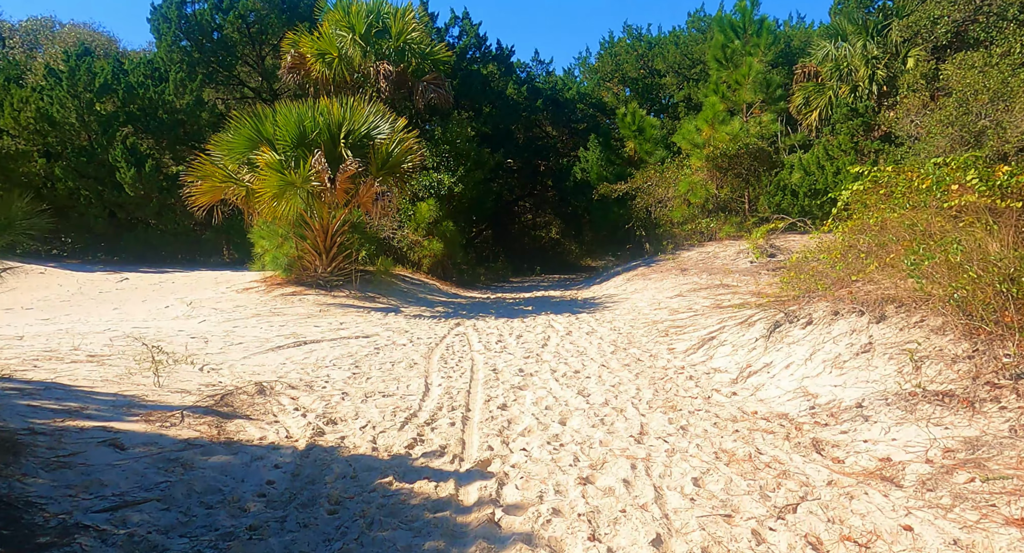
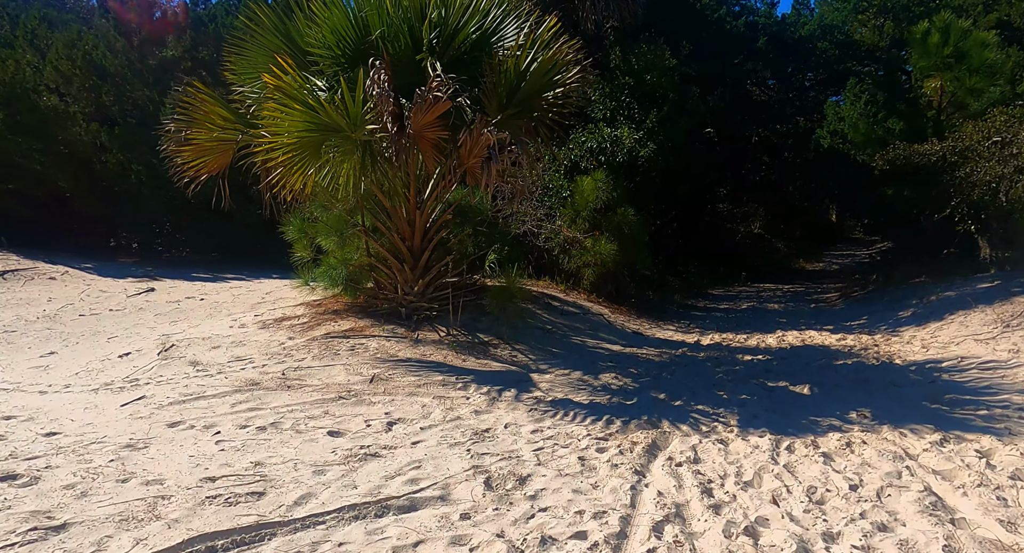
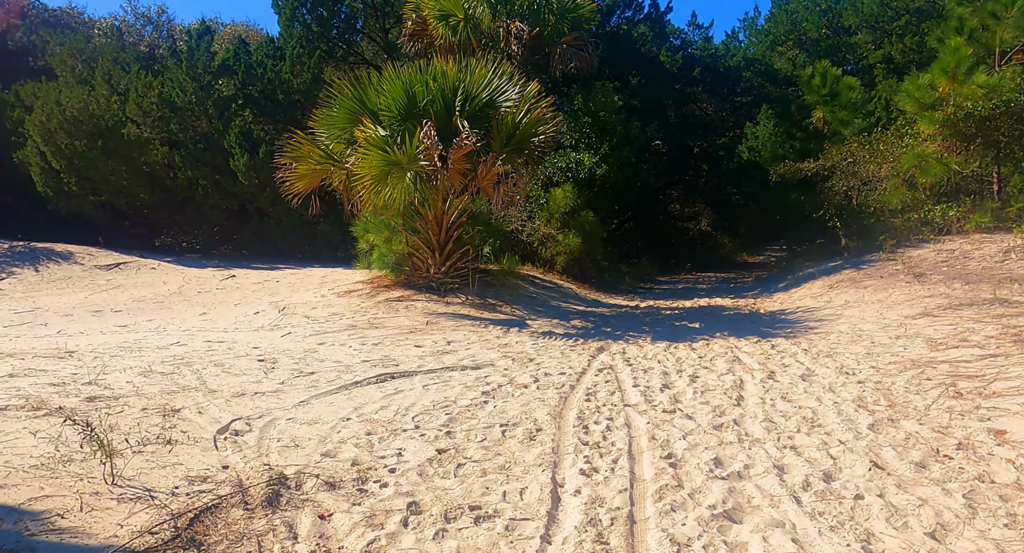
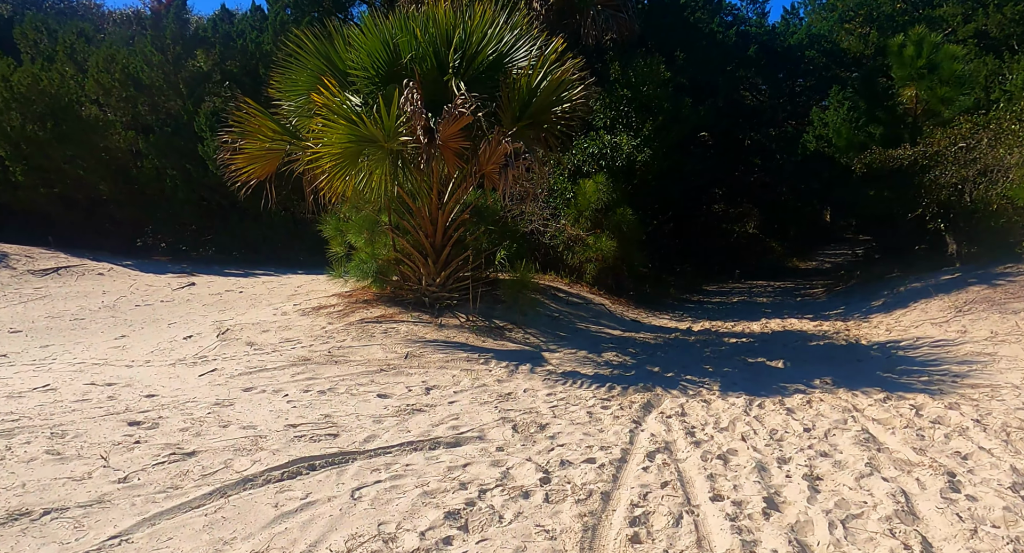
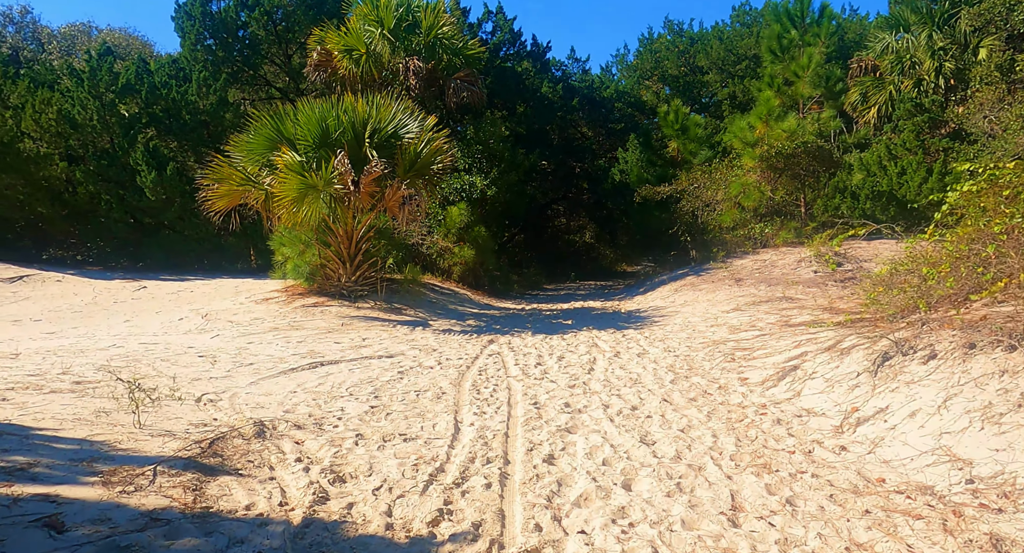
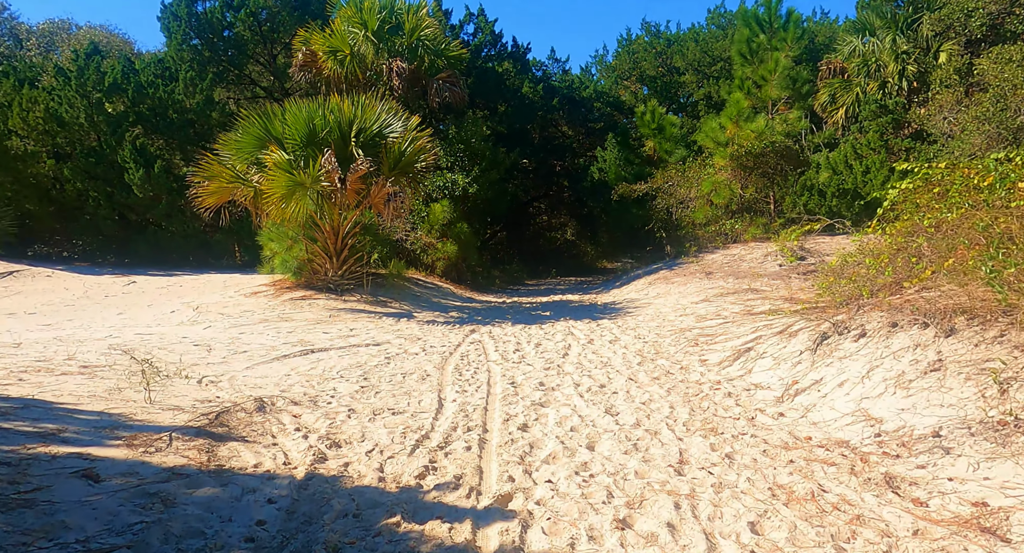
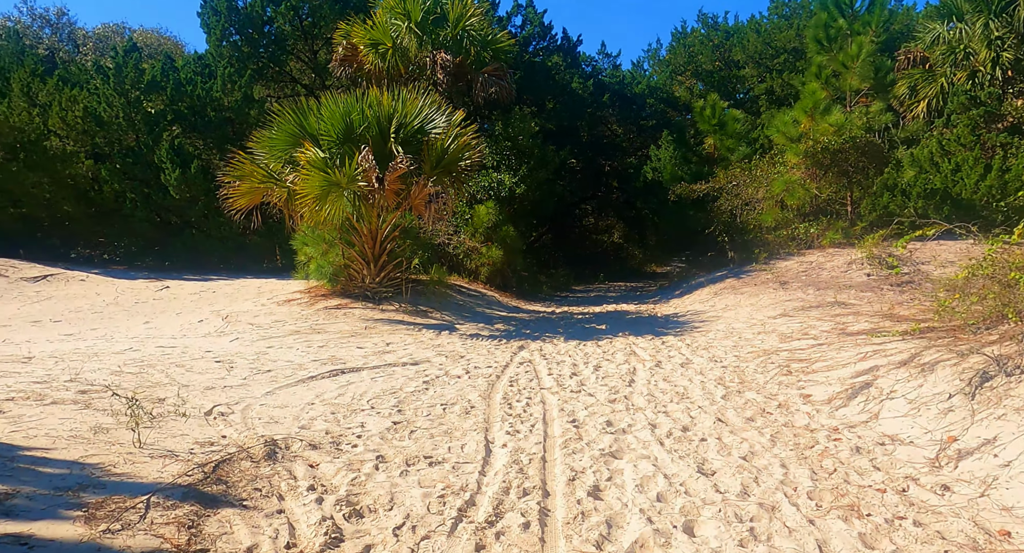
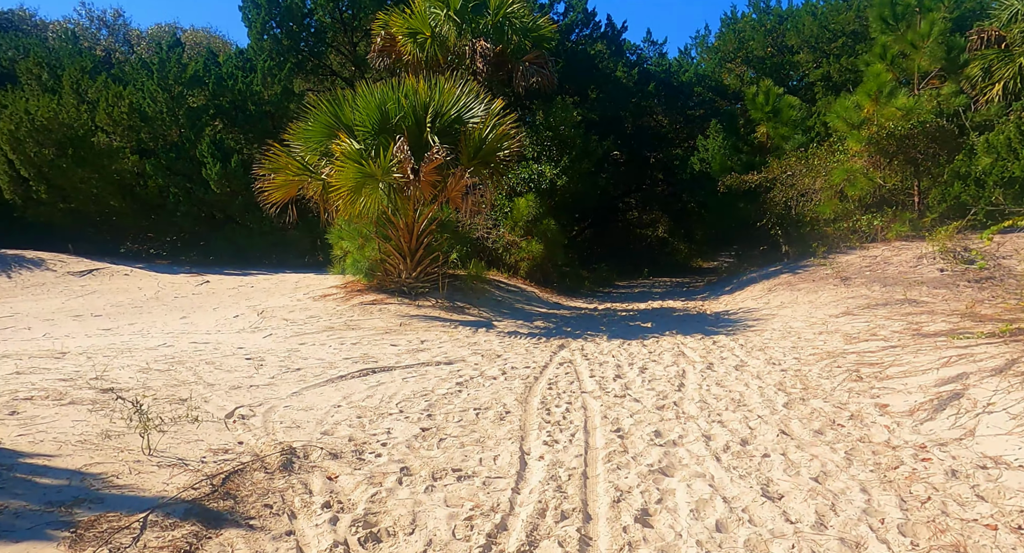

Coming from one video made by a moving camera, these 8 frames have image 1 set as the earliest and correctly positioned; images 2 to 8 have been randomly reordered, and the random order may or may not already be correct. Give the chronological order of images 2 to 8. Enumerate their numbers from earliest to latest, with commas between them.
6, 5, 7, 8, 3, 4, 2
